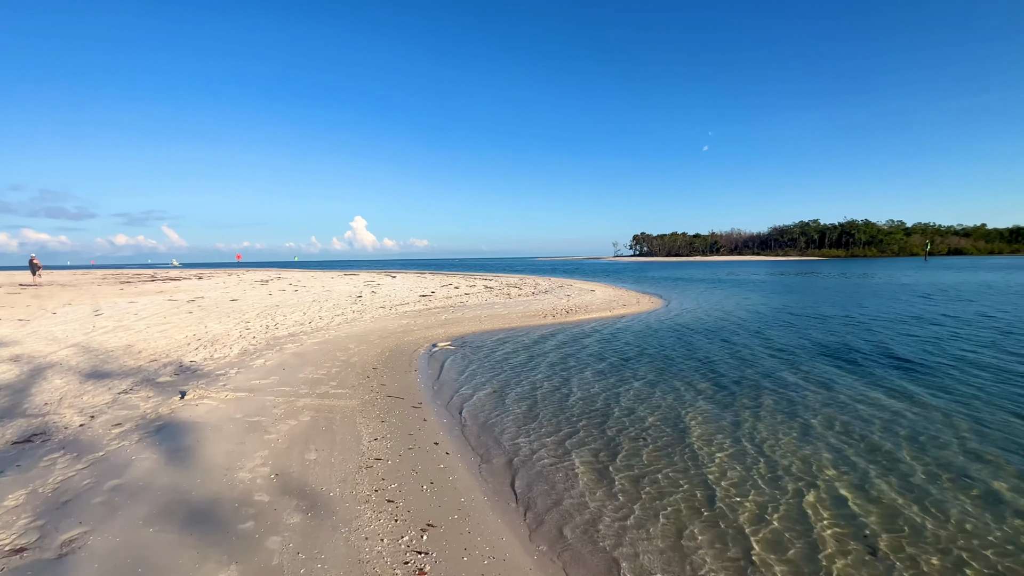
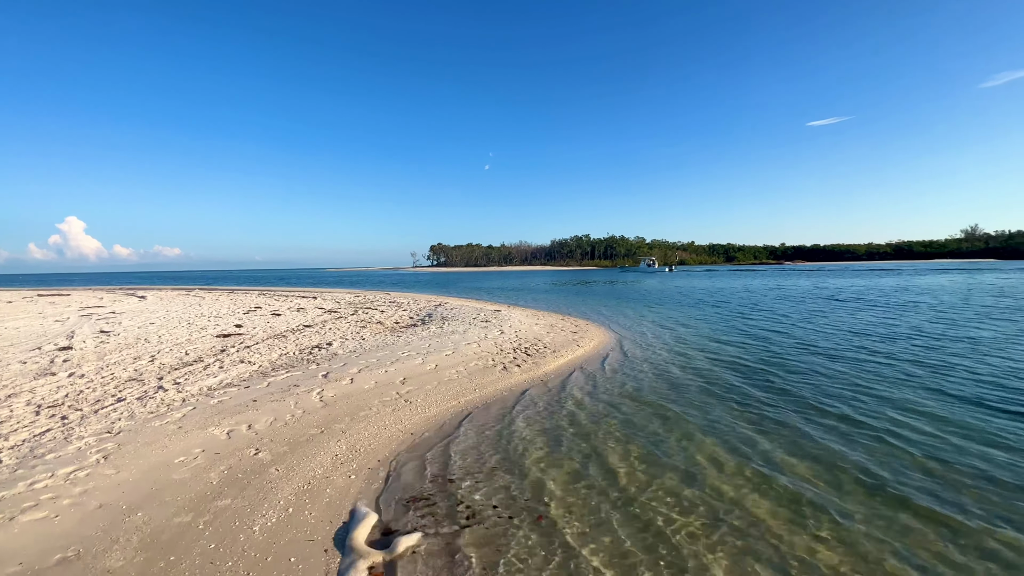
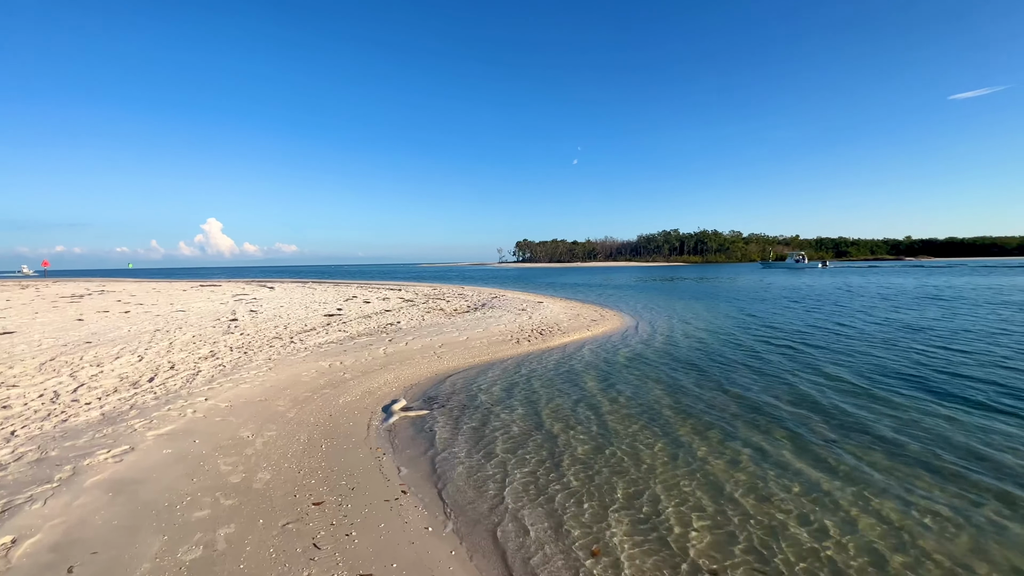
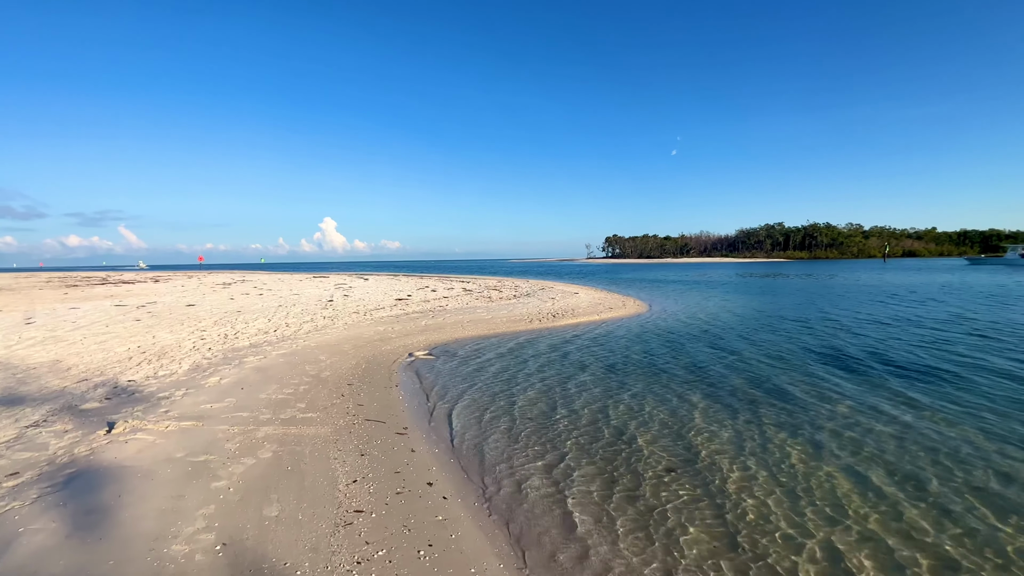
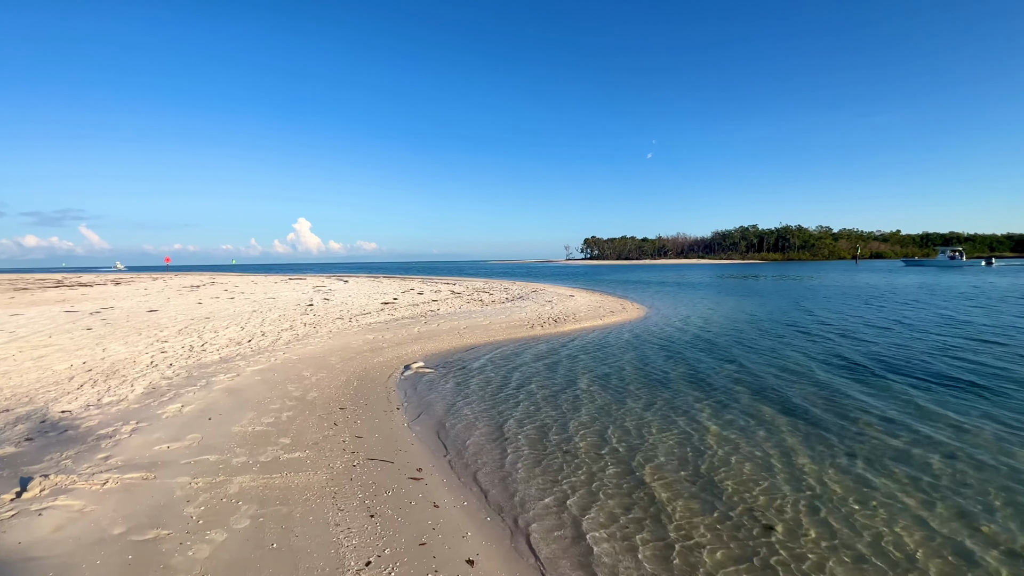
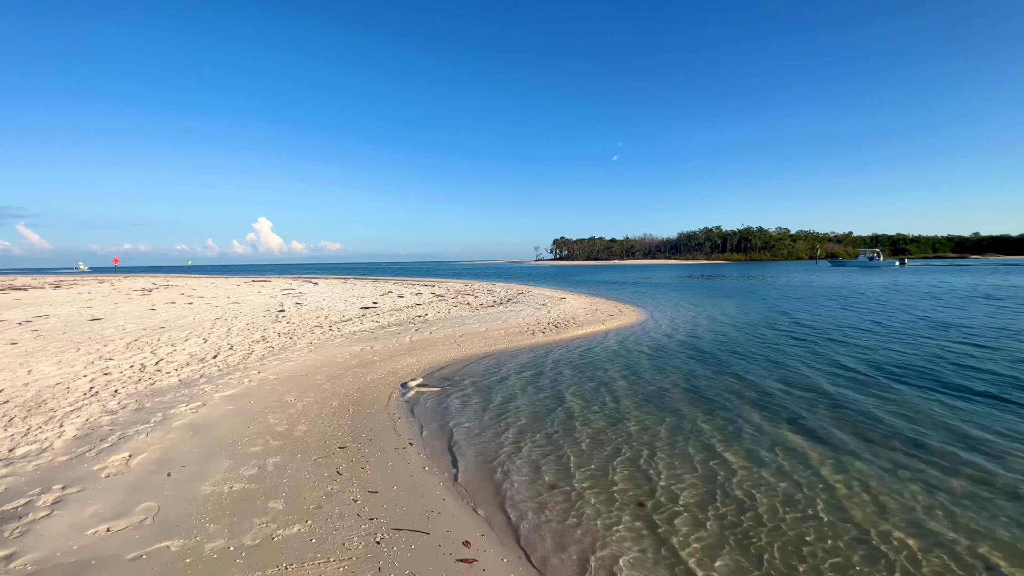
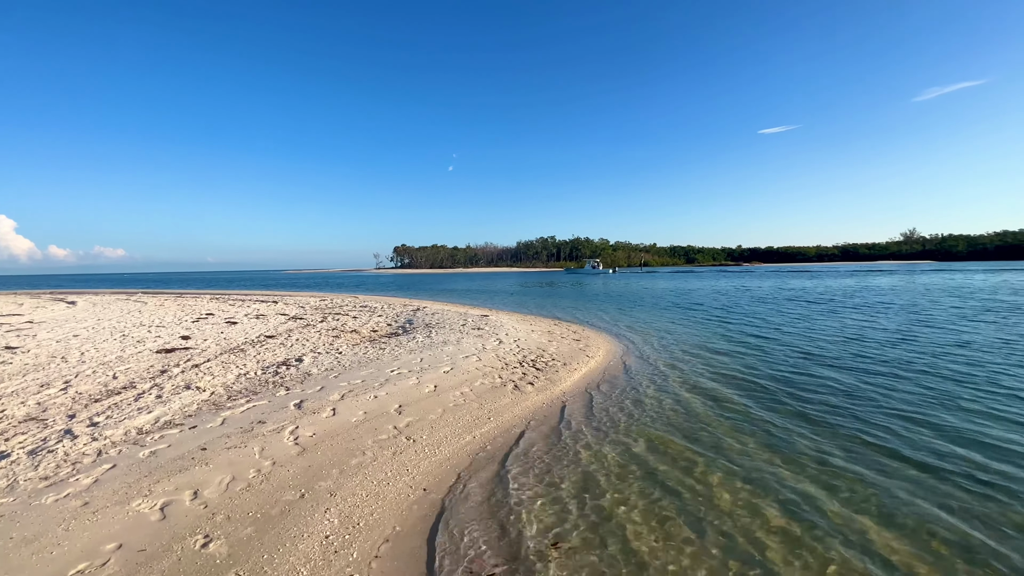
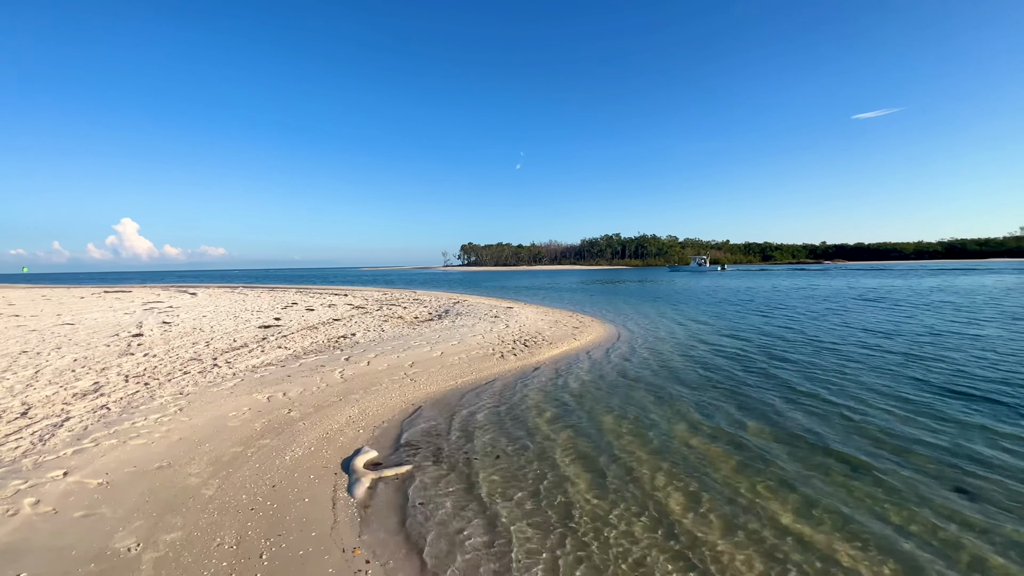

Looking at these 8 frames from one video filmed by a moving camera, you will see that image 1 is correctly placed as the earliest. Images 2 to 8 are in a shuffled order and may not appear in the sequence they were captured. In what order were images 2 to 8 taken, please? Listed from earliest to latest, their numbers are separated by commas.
4, 5, 6, 3, 8, 2, 7
